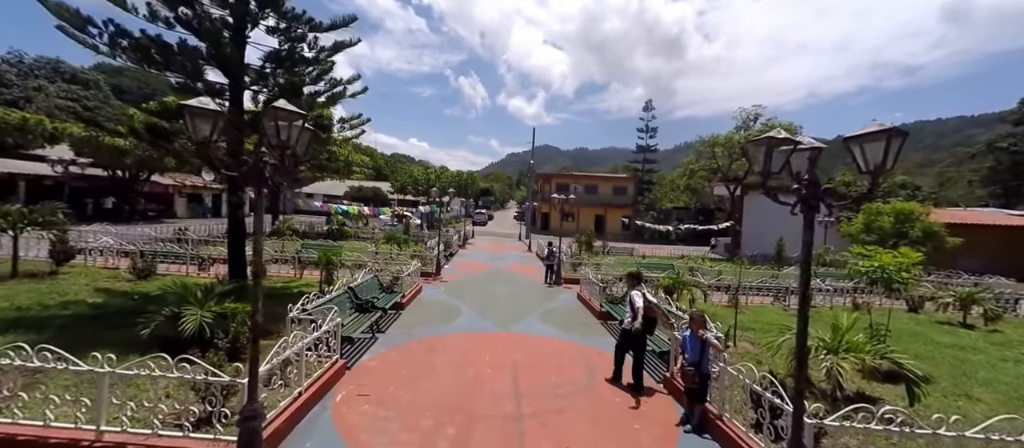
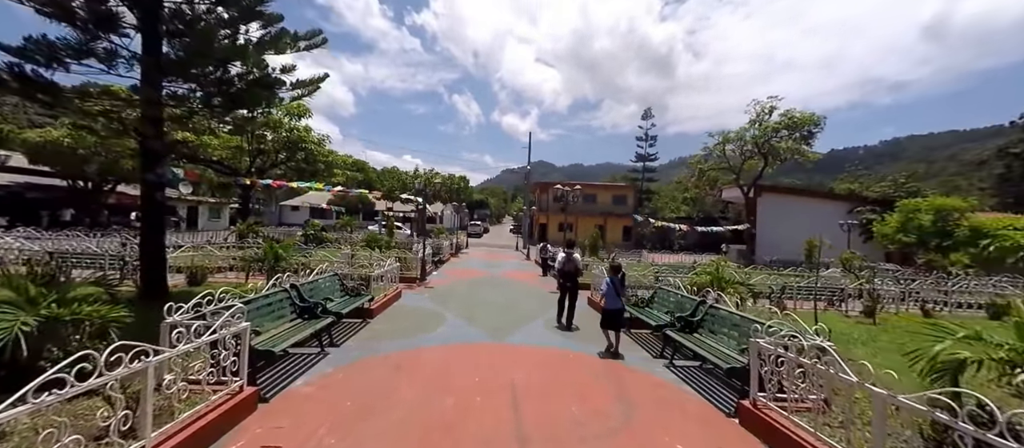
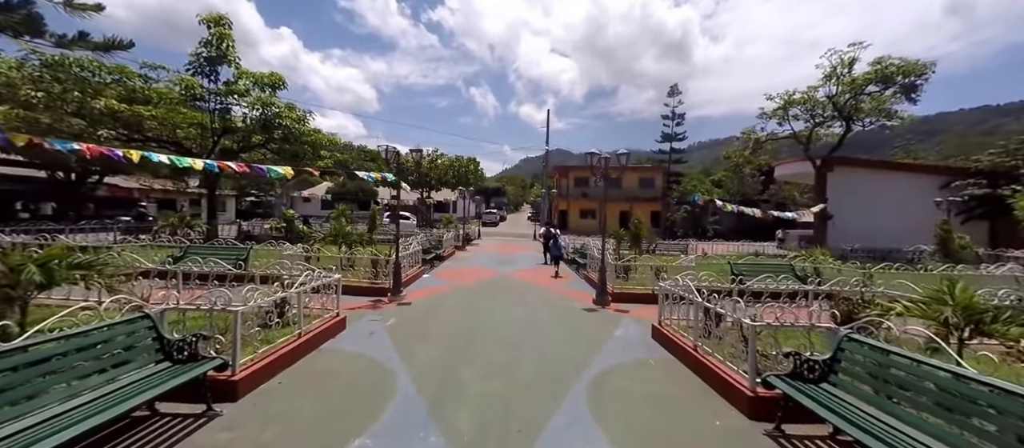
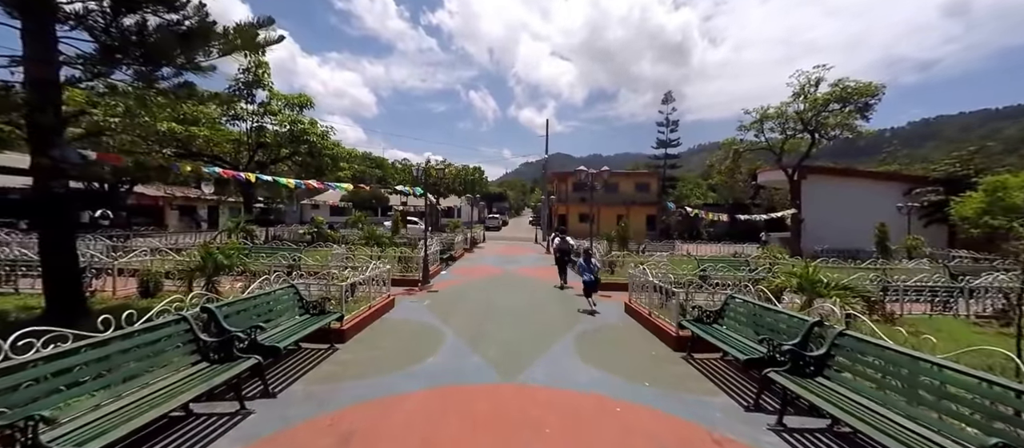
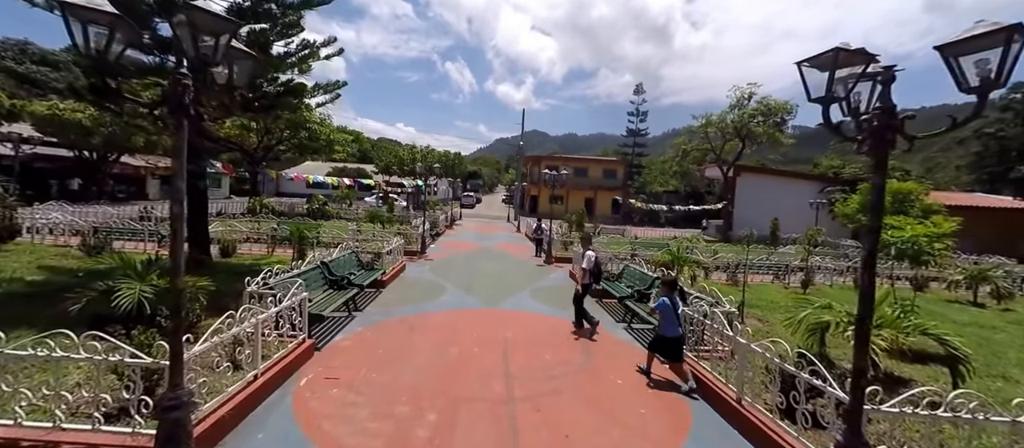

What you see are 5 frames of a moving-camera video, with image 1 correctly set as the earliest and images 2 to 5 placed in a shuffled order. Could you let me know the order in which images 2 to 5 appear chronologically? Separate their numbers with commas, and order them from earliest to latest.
5, 2, 4, 3
